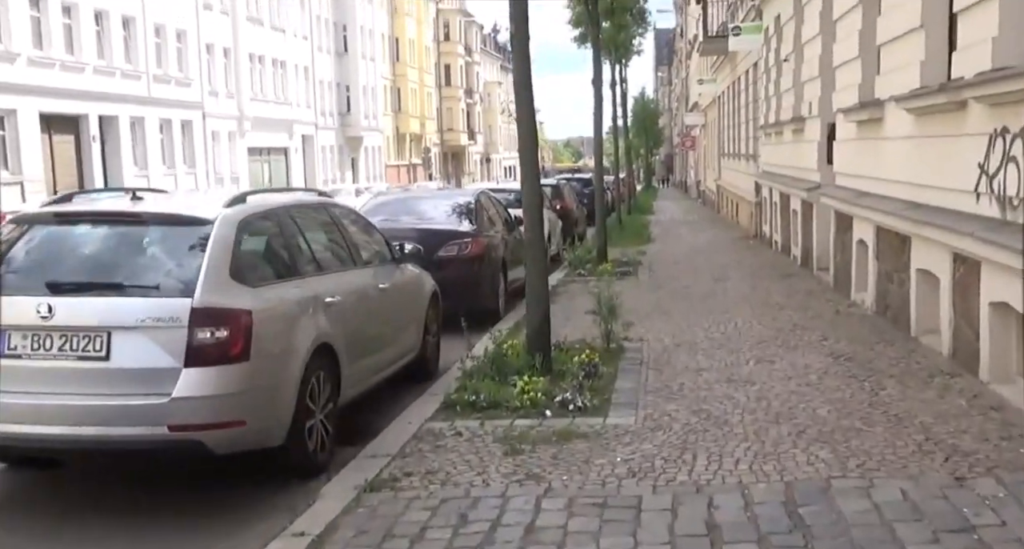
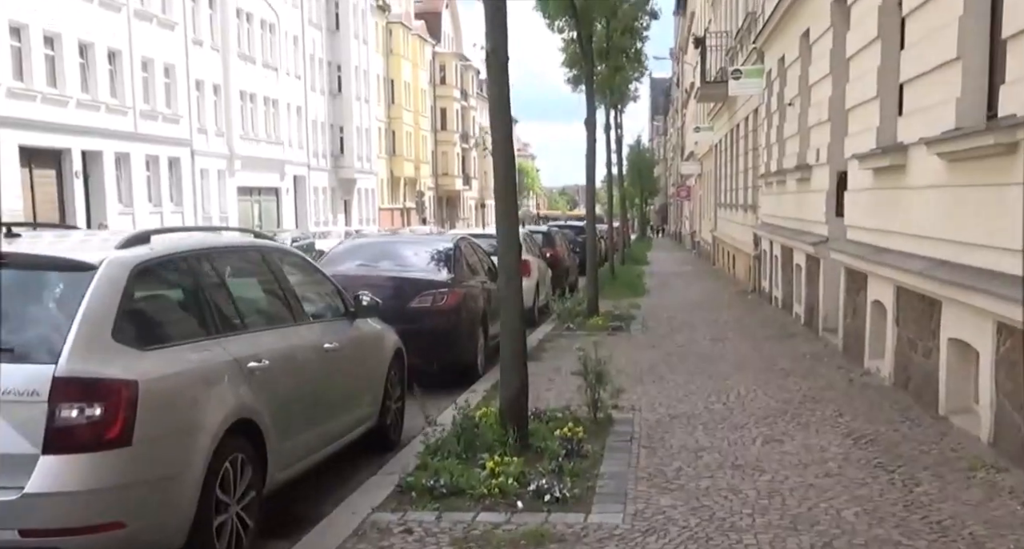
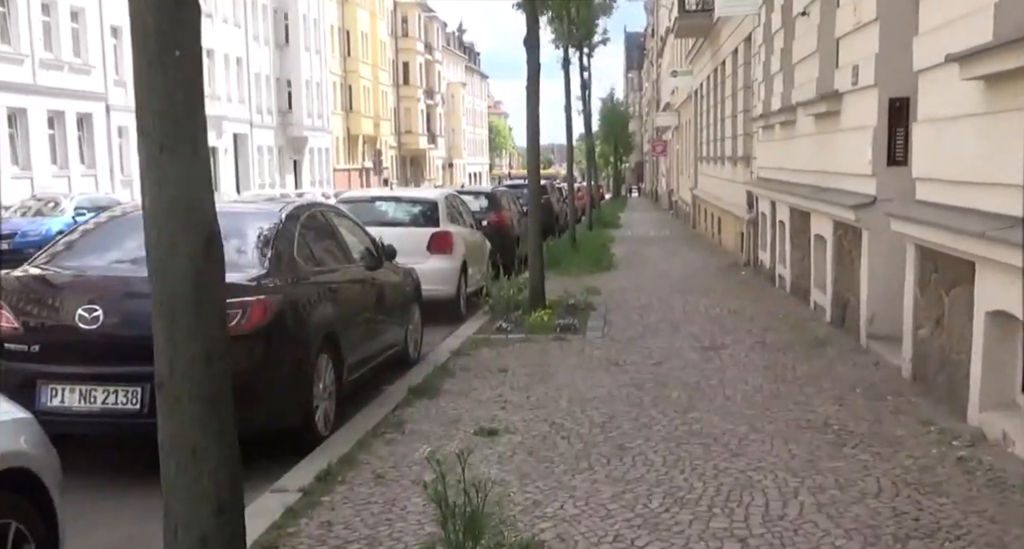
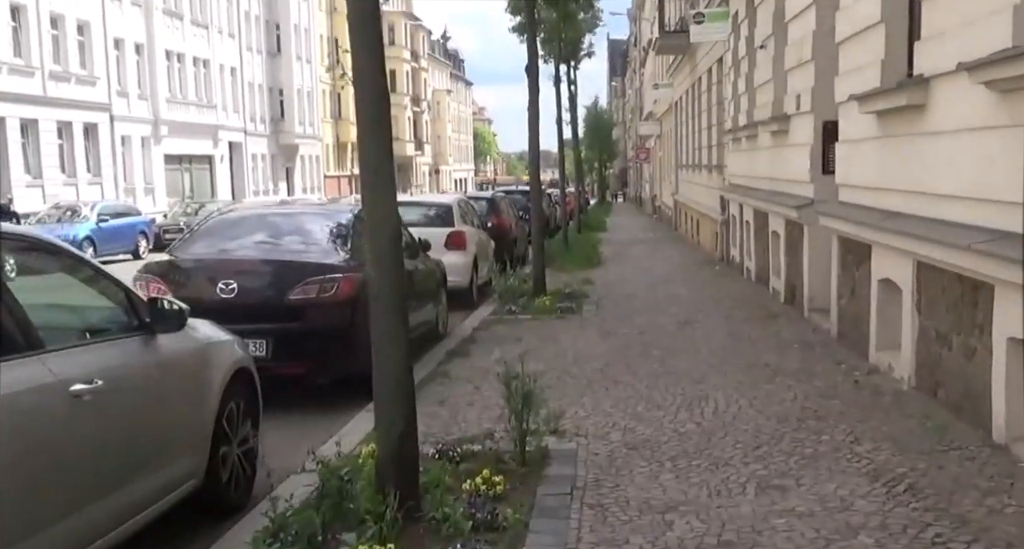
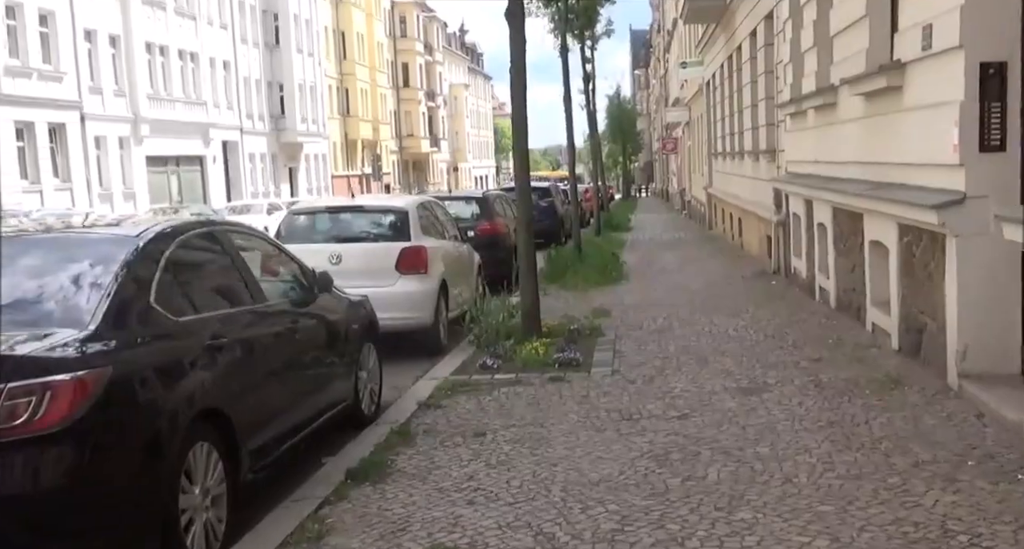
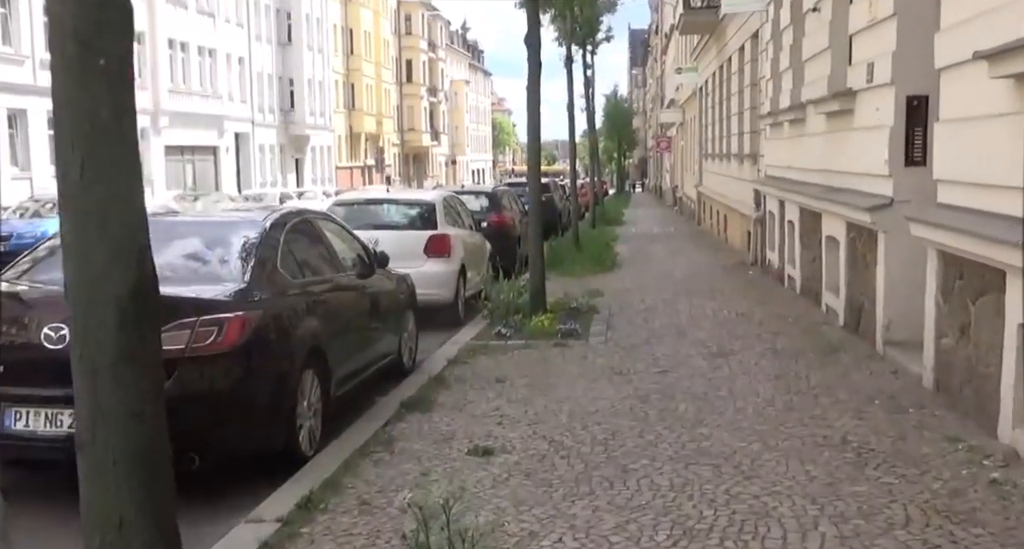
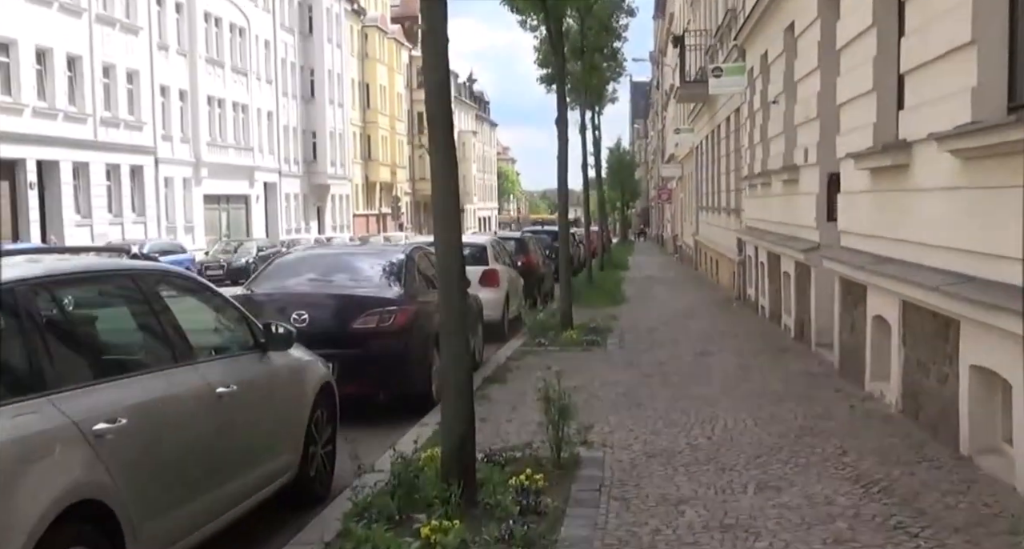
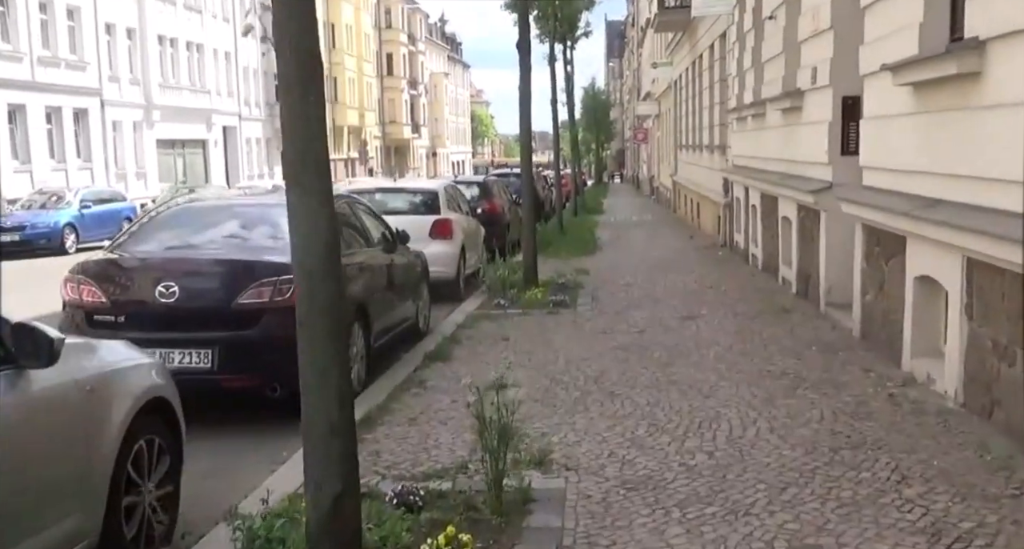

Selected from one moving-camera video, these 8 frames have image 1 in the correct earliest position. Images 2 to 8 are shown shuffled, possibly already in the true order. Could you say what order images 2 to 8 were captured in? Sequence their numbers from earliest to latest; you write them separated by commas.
2, 7, 4, 8, 3, 6, 5
